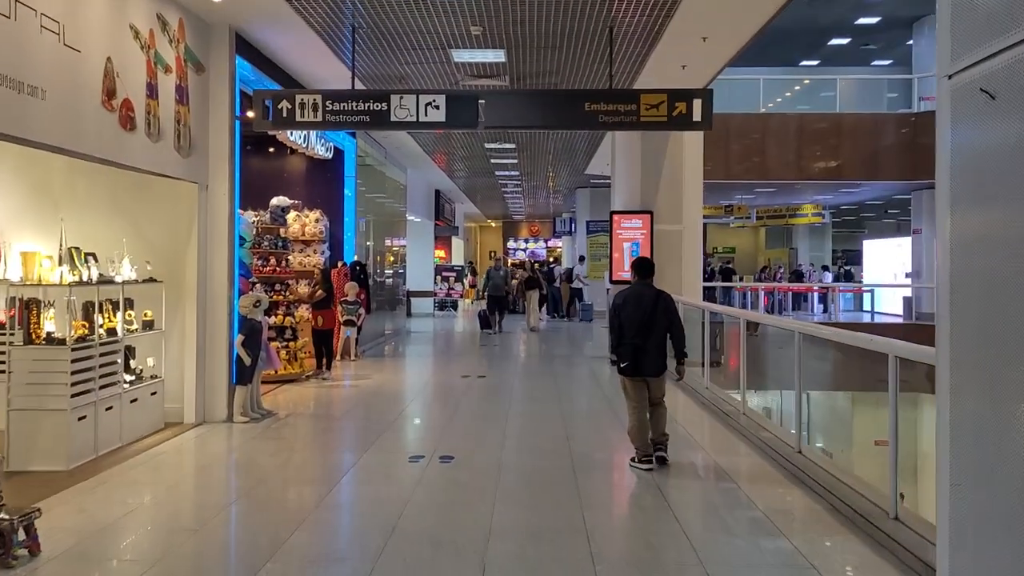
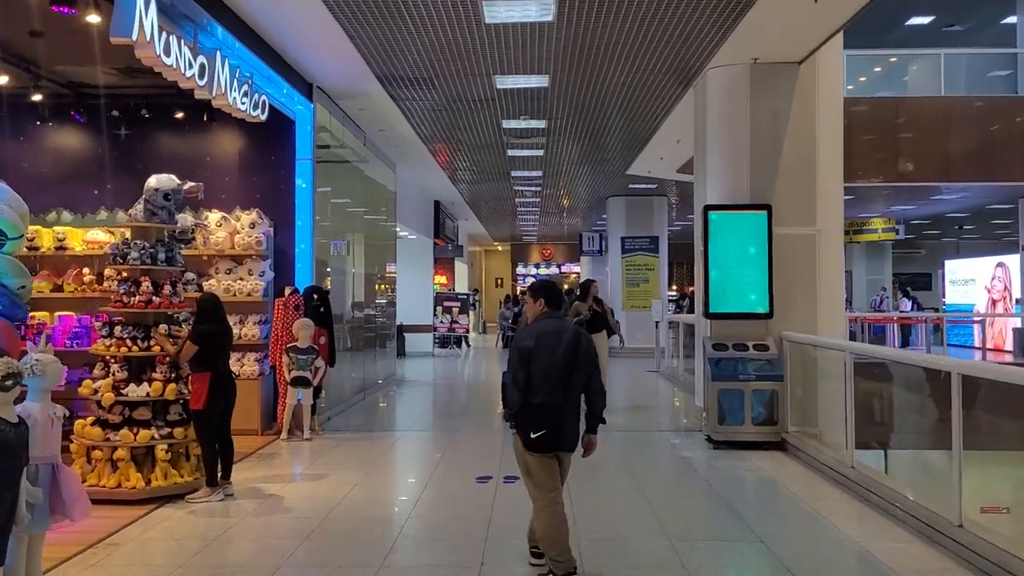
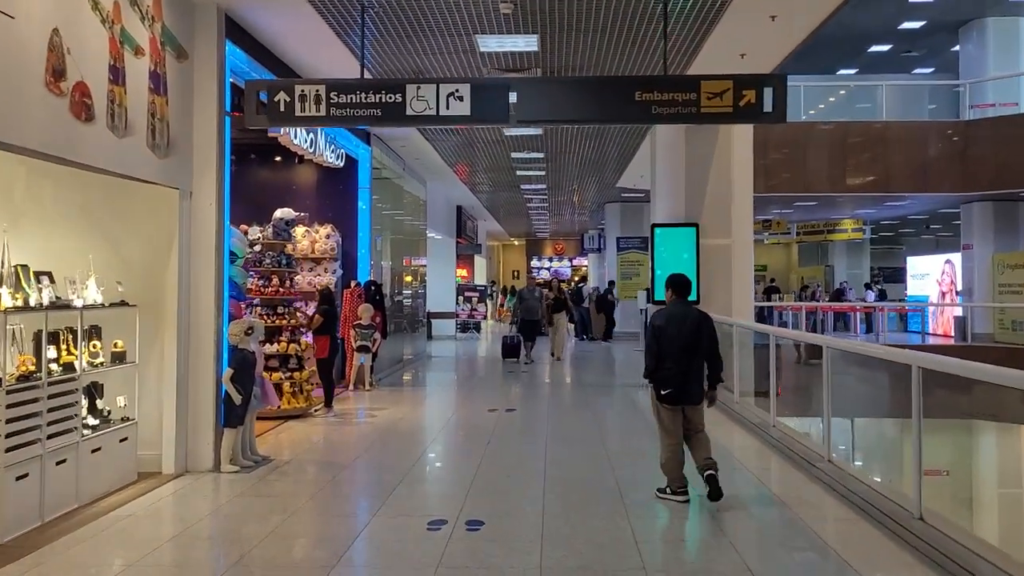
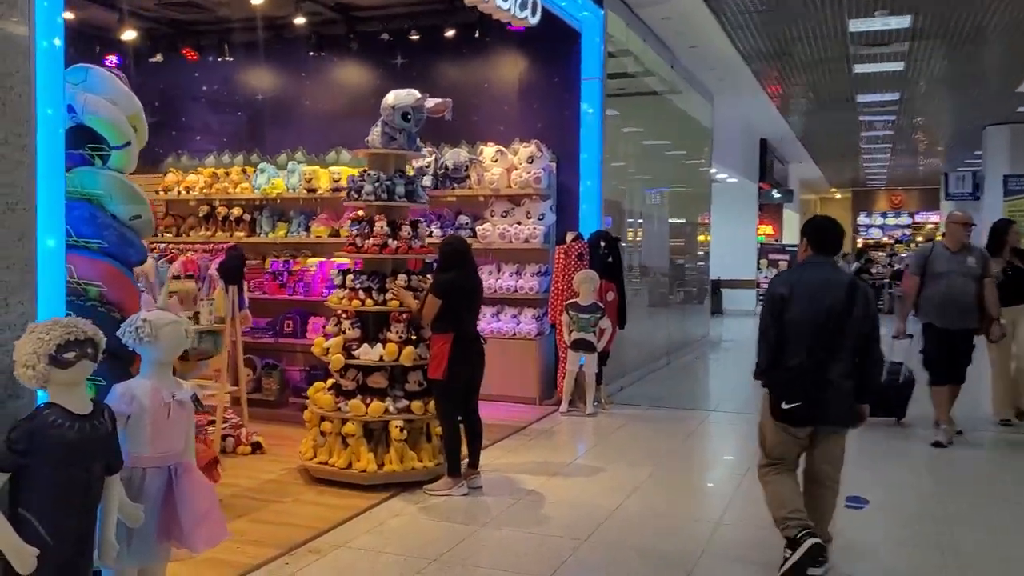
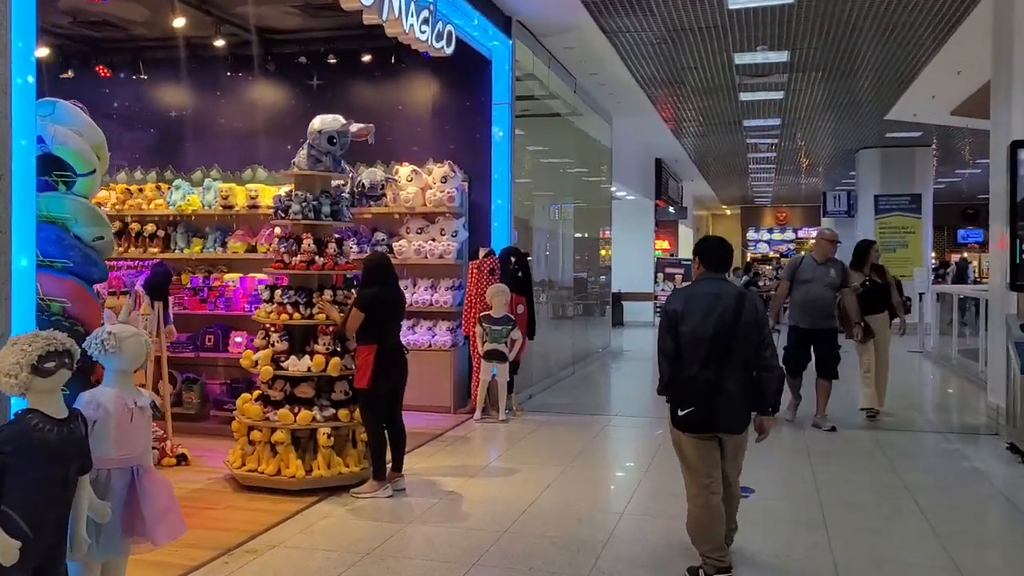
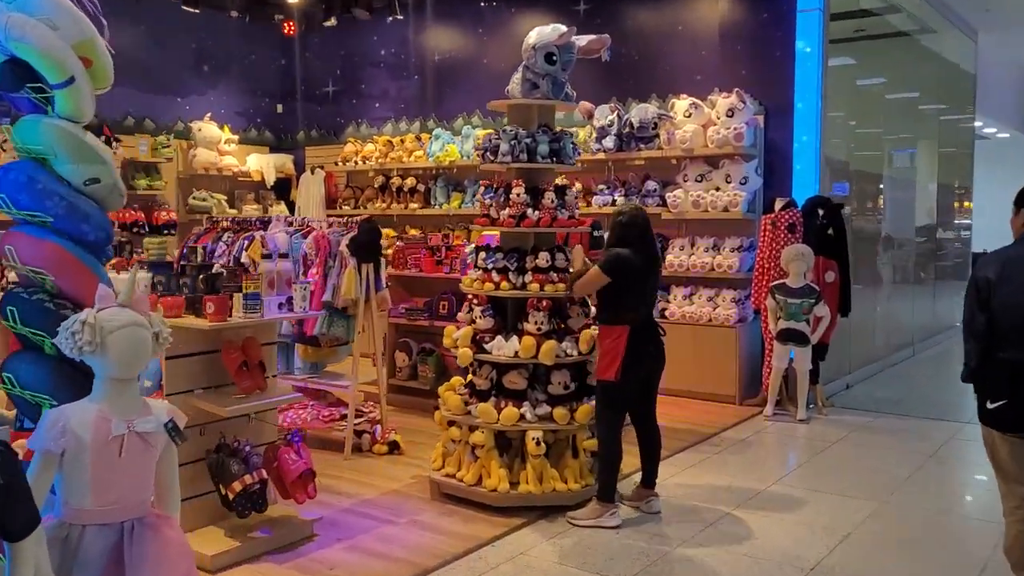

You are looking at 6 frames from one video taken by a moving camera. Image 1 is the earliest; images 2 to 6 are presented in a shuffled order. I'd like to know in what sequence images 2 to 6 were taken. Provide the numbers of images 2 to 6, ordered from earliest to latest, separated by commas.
3, 2, 5, 4, 6
